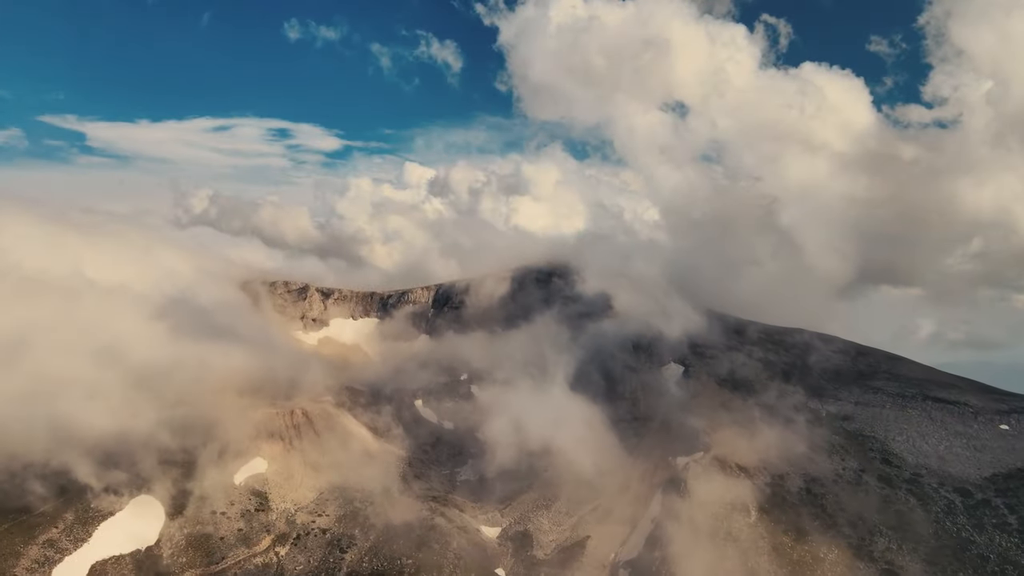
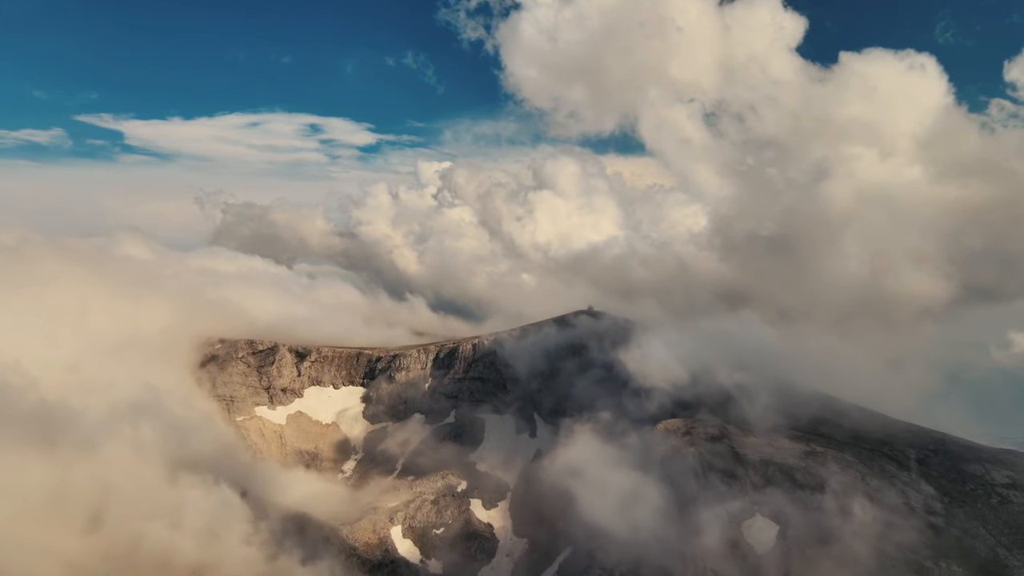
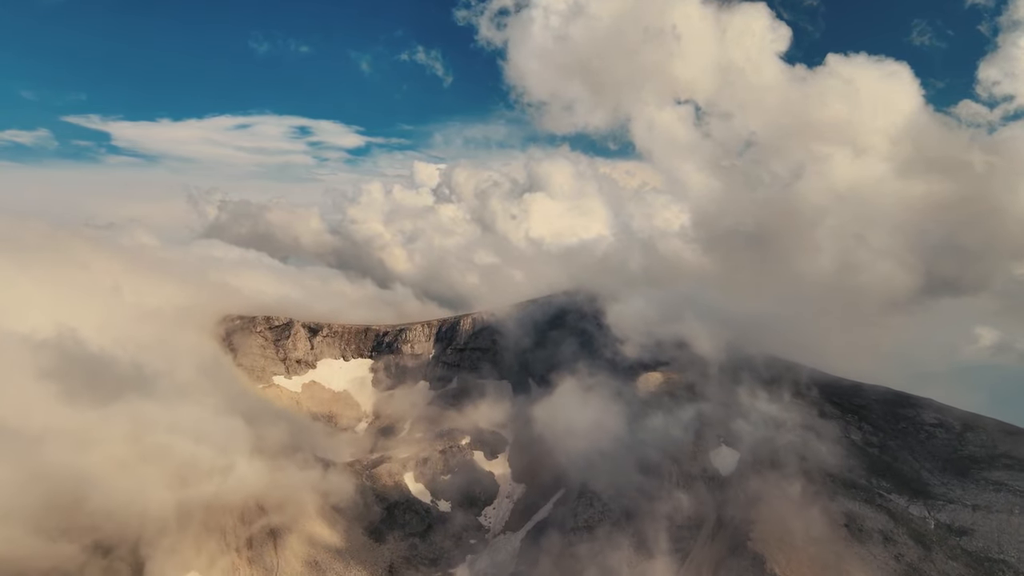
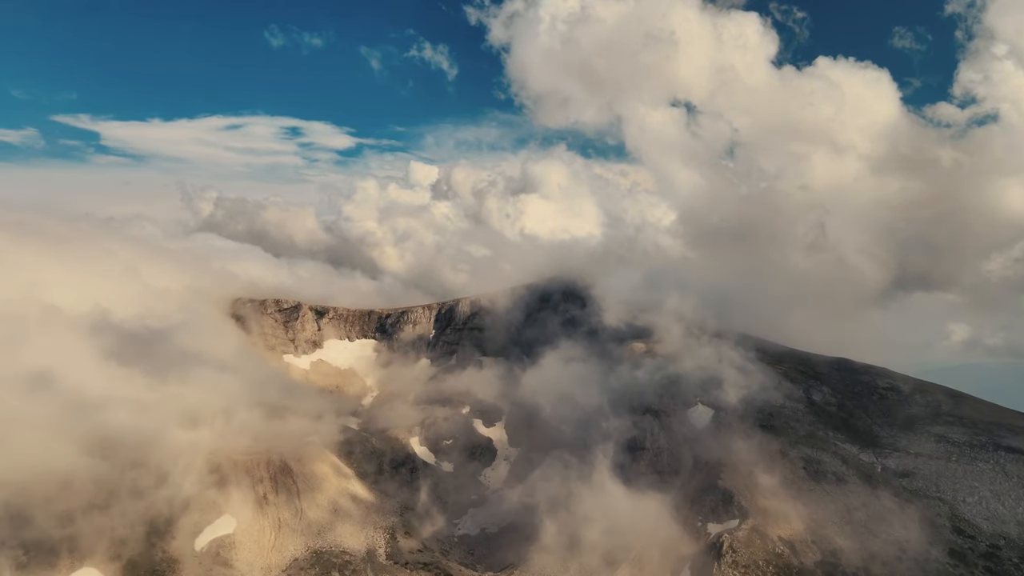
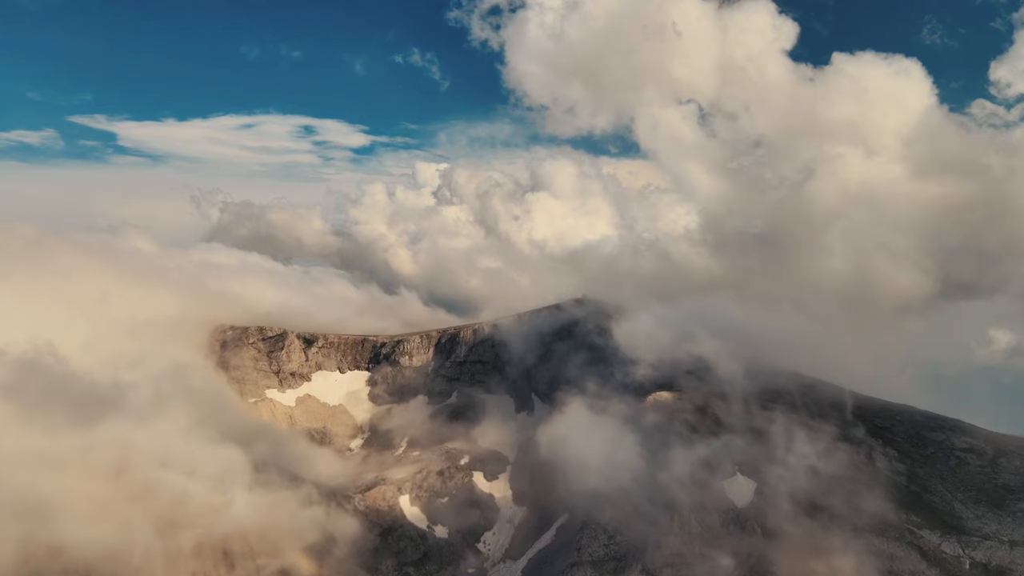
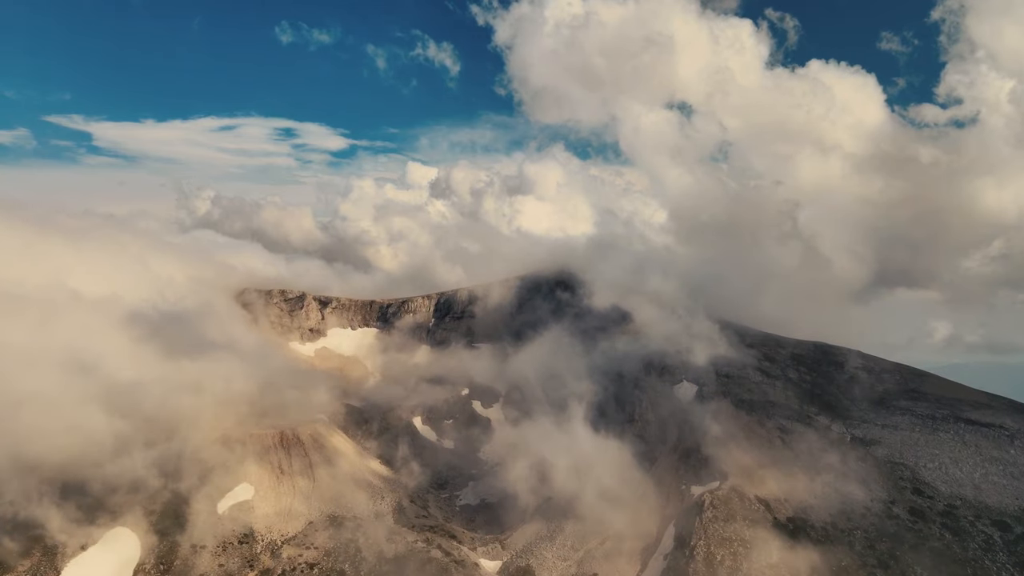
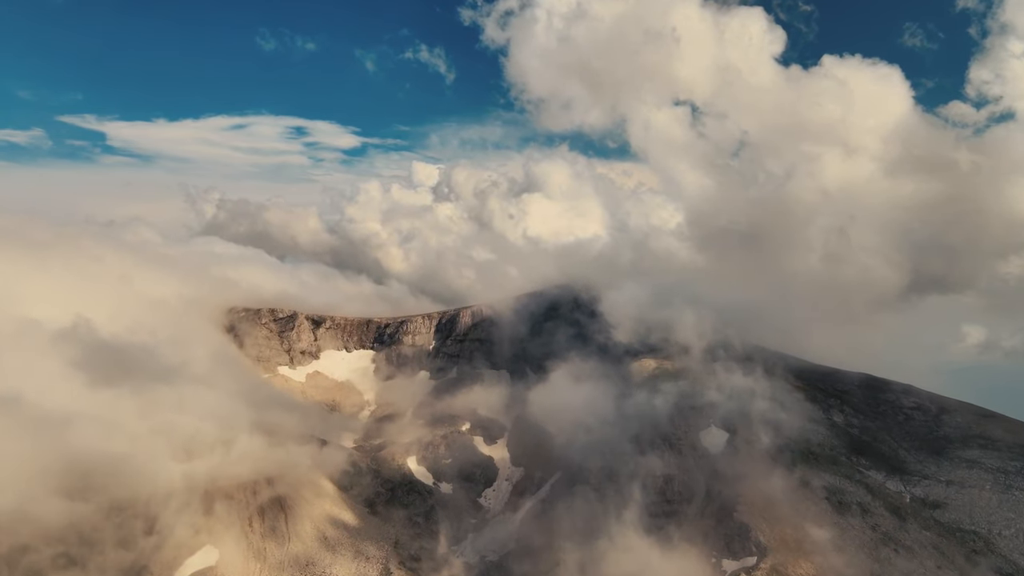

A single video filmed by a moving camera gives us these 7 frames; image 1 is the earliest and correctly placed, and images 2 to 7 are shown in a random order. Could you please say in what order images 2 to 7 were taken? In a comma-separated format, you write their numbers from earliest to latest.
6, 4, 7, 3, 5, 2
